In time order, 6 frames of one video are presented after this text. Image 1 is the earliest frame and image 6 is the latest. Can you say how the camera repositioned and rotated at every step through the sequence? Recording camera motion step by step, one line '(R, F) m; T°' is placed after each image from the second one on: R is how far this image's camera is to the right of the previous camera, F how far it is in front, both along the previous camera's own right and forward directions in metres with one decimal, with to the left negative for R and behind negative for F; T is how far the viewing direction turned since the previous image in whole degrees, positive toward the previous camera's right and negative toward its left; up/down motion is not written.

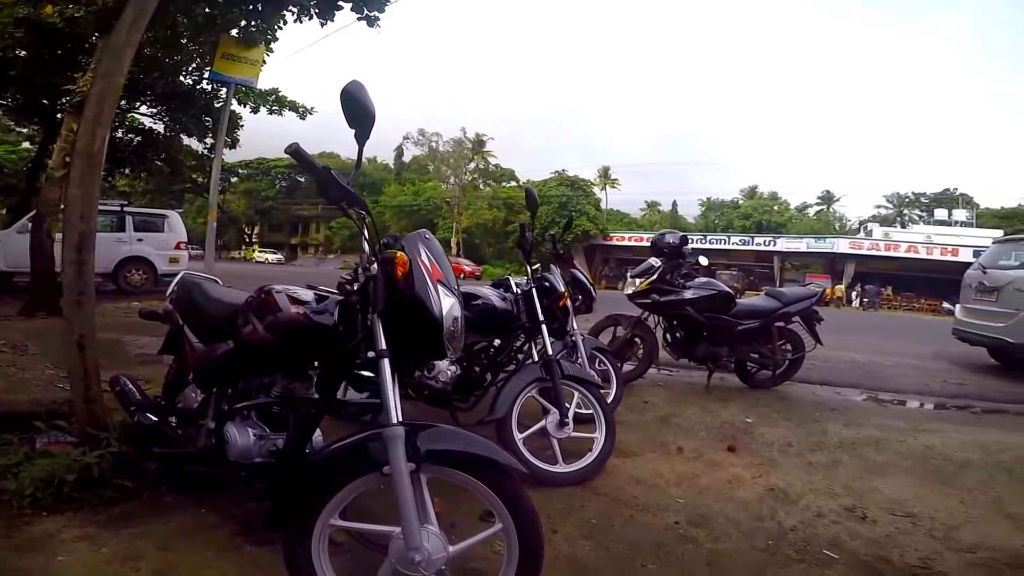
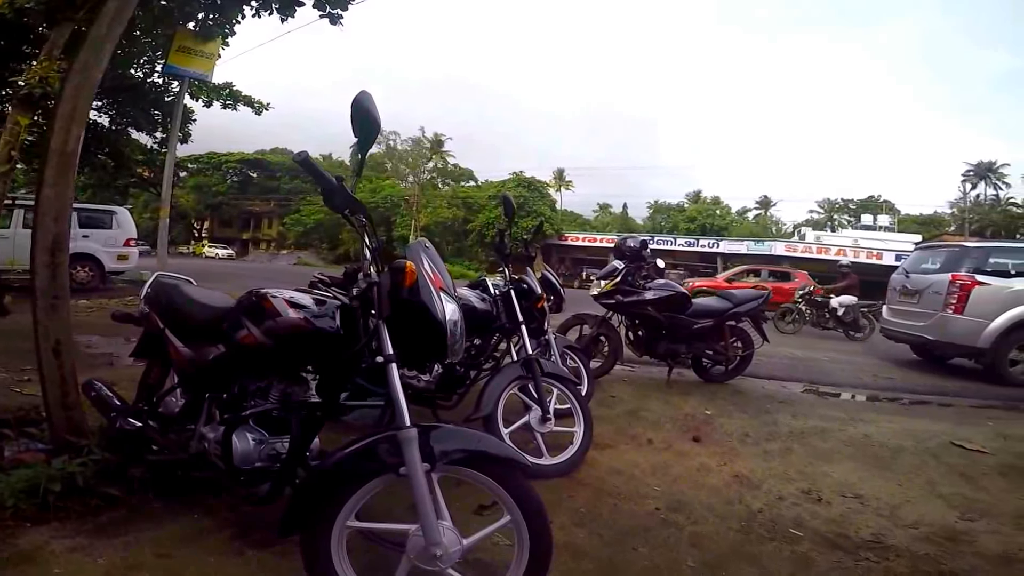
(-0.3, -0.2) m; +6°
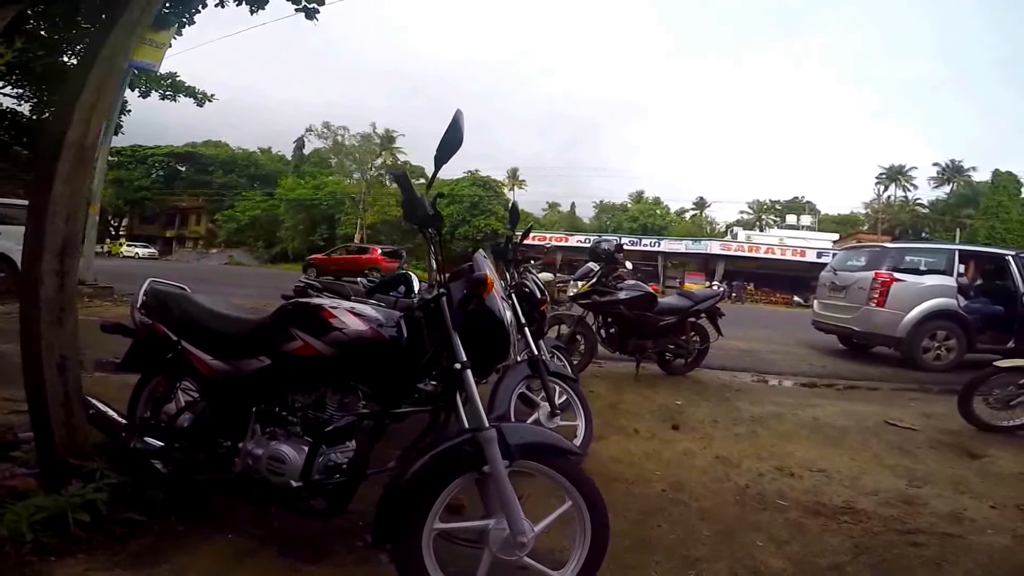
(-0.6, -0.3) m; +8°
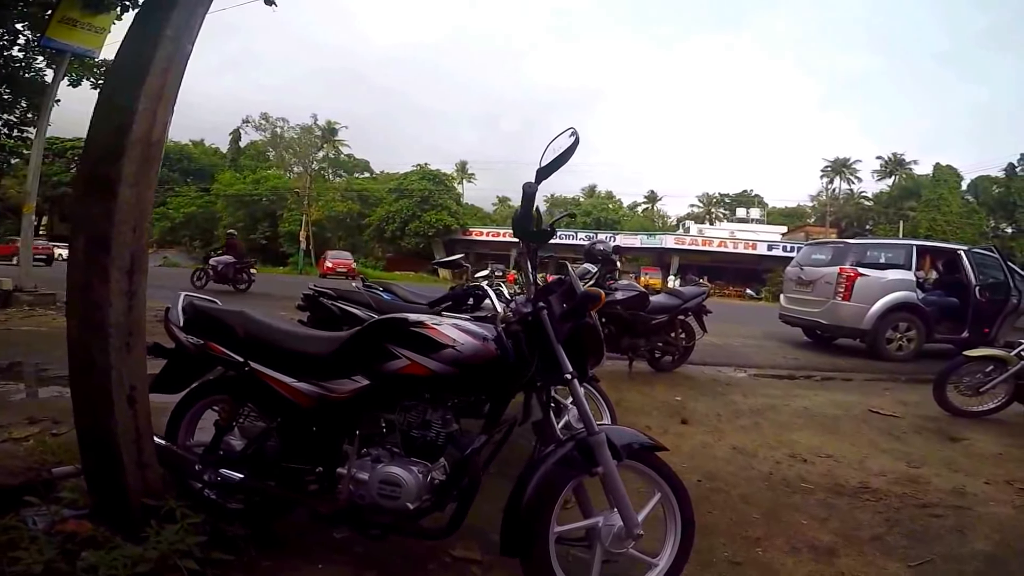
(-0.9, 0.0) m; +9°
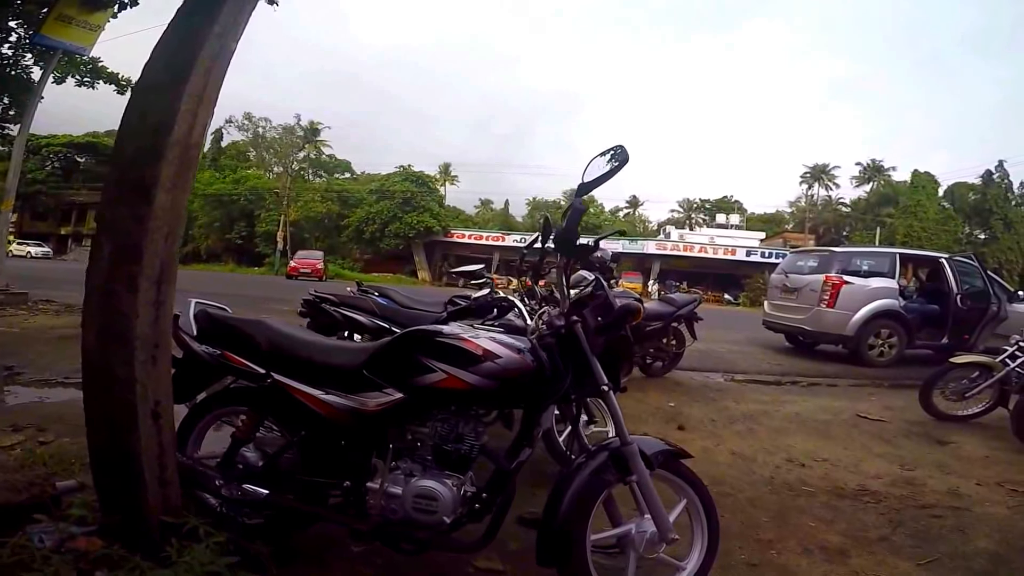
(-0.3, 0.0) m; +4°
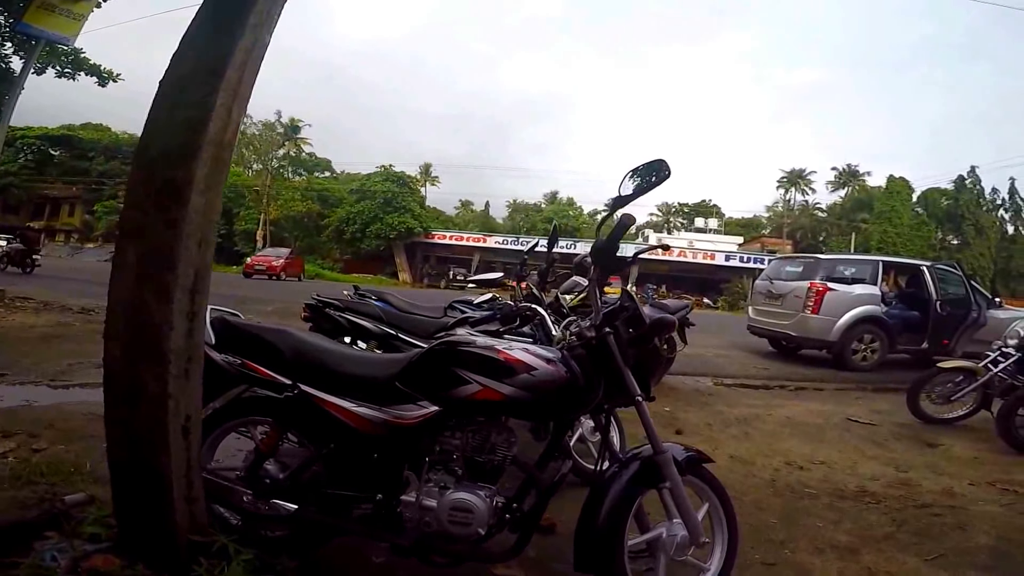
(-0.3, 0.0) m; +4°
